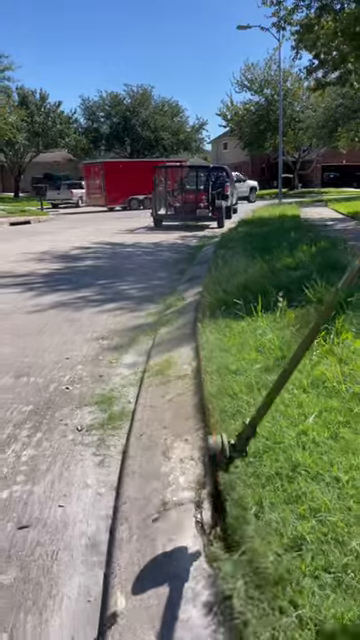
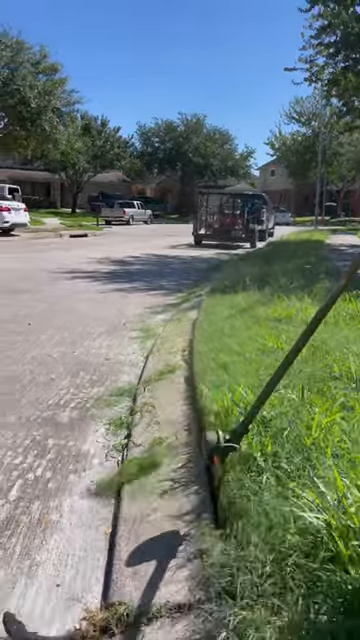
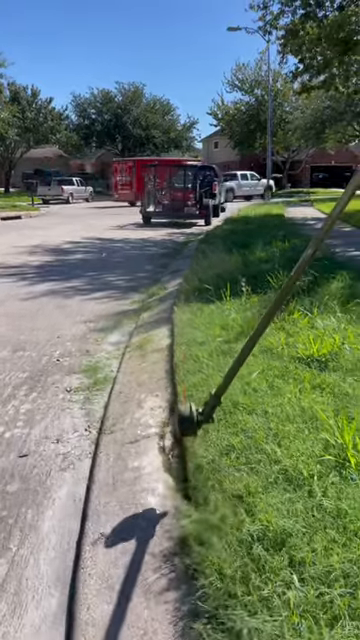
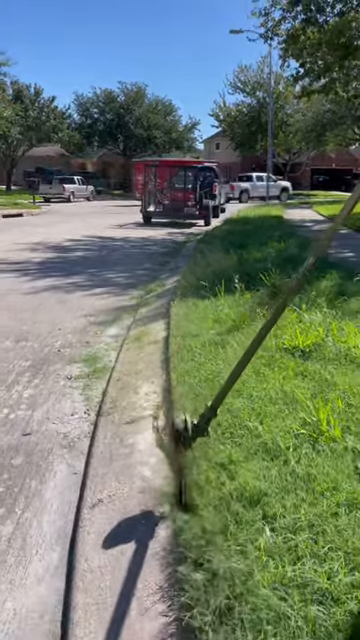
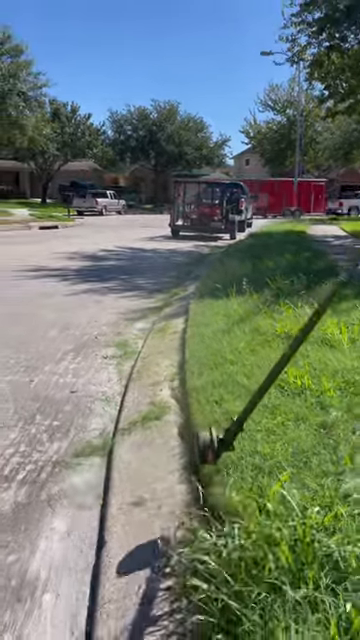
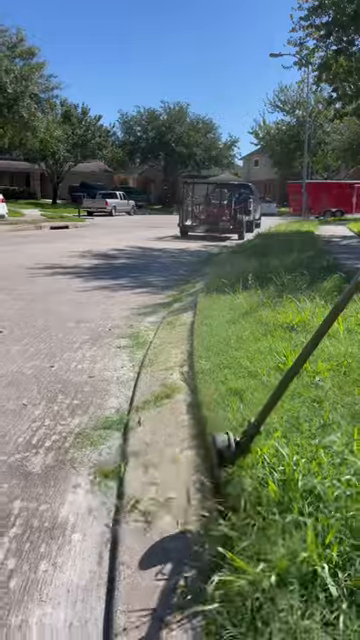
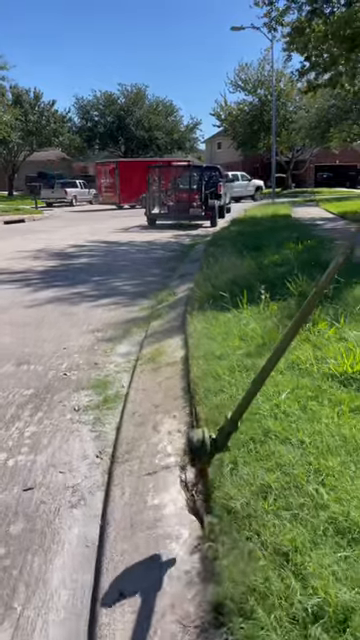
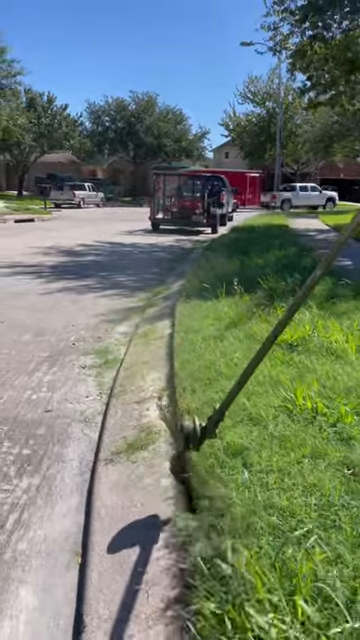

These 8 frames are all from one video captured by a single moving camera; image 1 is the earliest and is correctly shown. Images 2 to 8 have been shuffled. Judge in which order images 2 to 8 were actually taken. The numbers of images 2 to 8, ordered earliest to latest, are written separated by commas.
7, 3, 4, 8, 5, 6, 2
